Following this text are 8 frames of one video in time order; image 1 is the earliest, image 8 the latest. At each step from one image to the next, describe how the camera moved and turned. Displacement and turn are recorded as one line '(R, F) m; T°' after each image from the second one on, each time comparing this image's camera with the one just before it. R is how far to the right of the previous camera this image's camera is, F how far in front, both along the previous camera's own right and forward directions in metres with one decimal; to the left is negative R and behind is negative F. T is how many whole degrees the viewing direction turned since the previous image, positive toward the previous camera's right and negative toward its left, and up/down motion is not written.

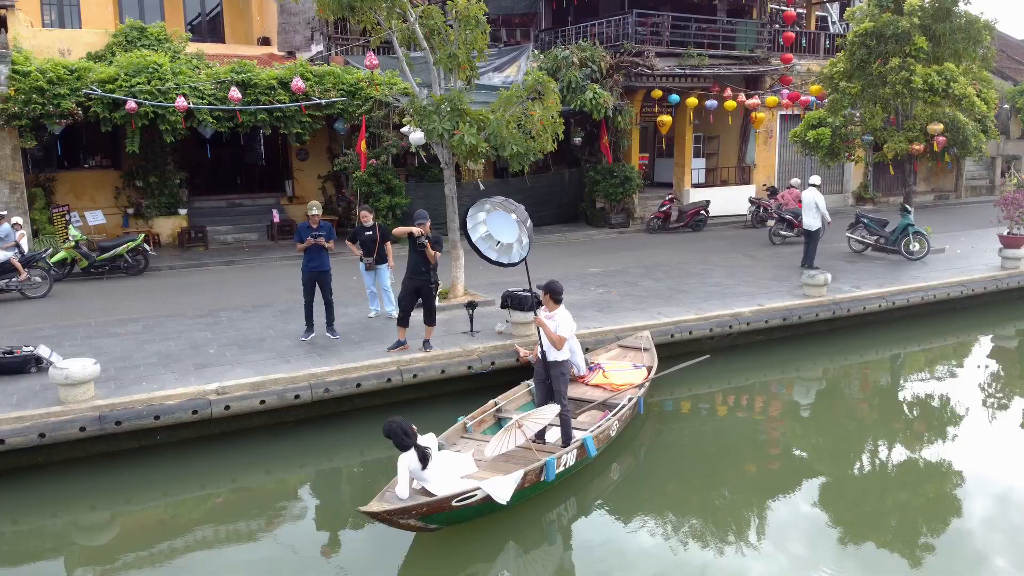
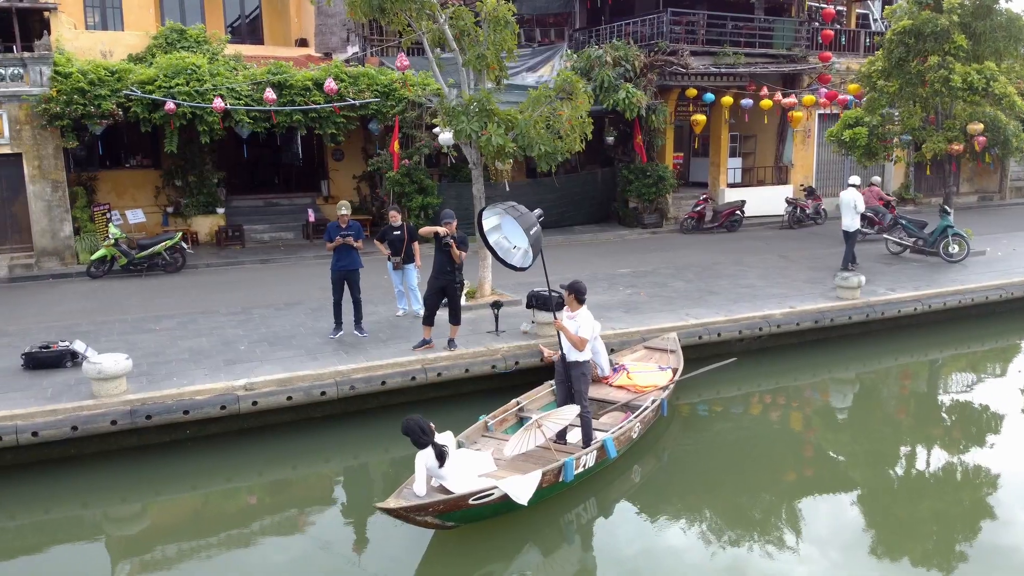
(+0.1, 0.0) m; -3°
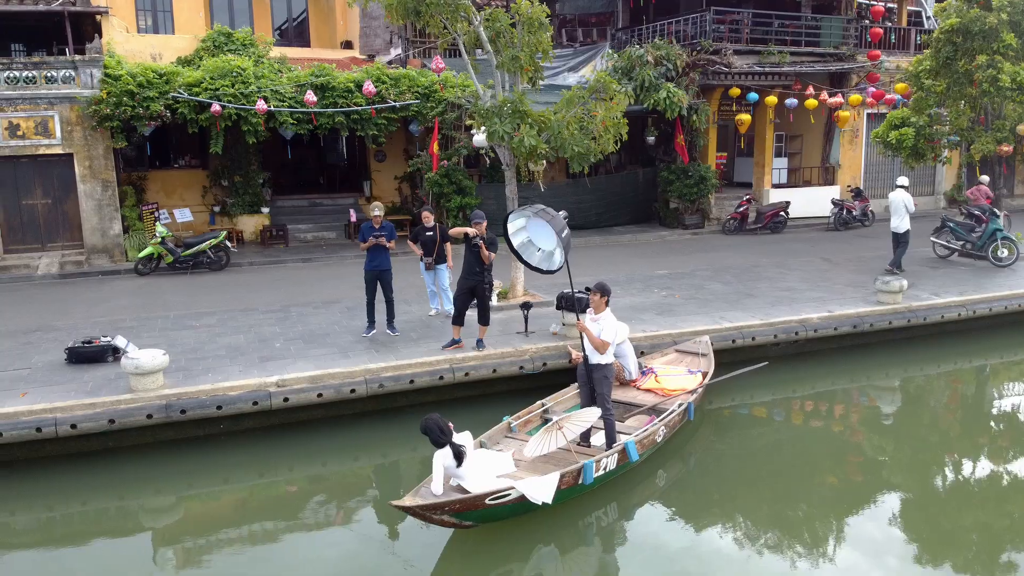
(+0.1, 0.0) m; -3°
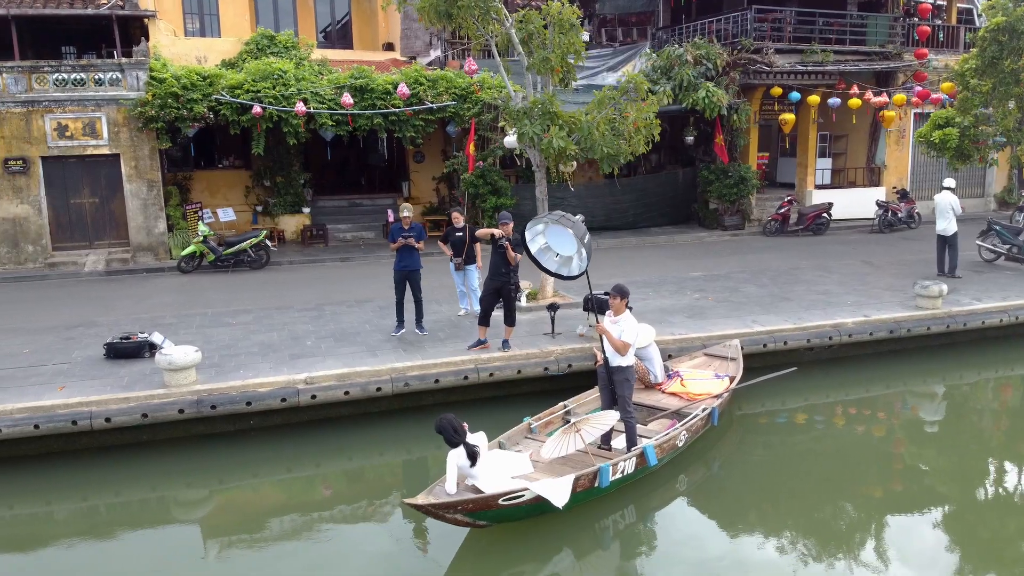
(+0.2, 0.0) m; -3°
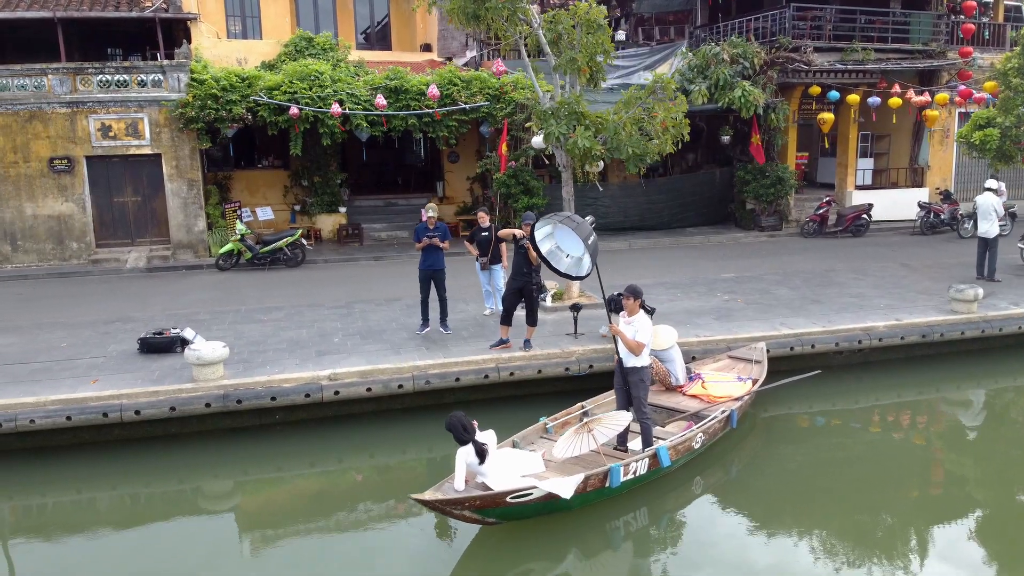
(+0.2, 0.0) m; -3°
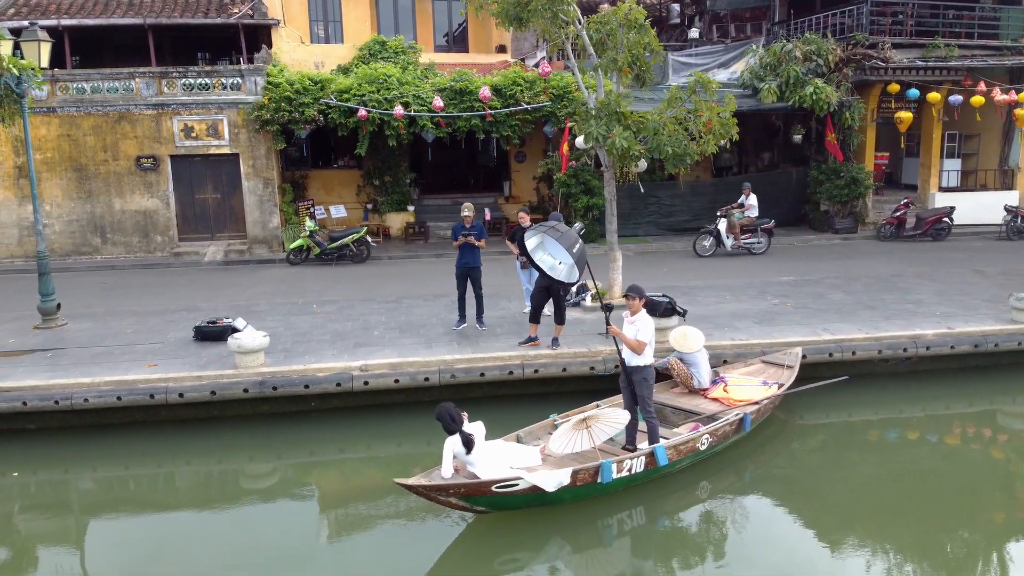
(+0.6, -0.1) m; -6°
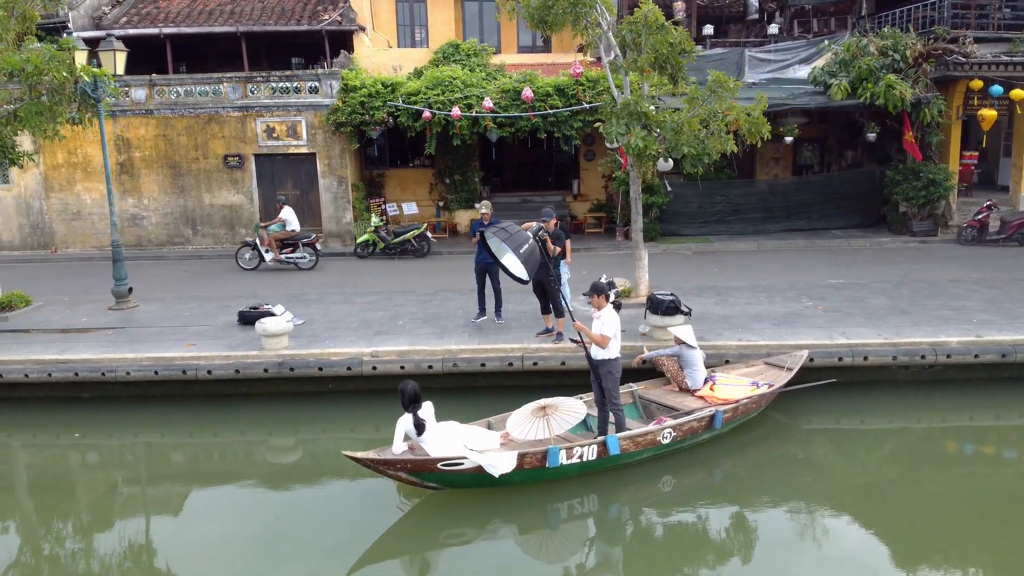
(+1.0, -0.3) m; -8°
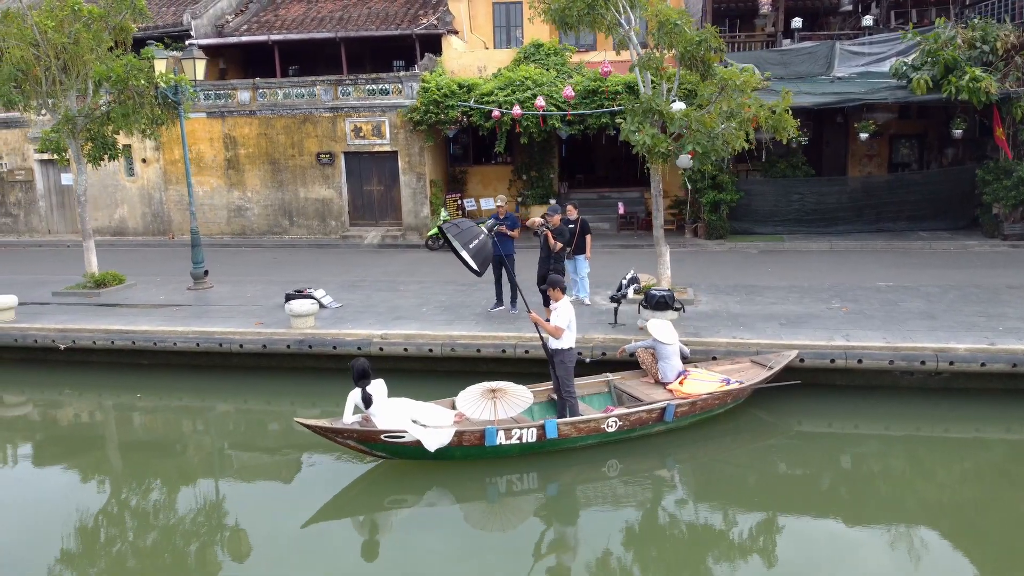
(+1.4, -0.4) m; -9°
